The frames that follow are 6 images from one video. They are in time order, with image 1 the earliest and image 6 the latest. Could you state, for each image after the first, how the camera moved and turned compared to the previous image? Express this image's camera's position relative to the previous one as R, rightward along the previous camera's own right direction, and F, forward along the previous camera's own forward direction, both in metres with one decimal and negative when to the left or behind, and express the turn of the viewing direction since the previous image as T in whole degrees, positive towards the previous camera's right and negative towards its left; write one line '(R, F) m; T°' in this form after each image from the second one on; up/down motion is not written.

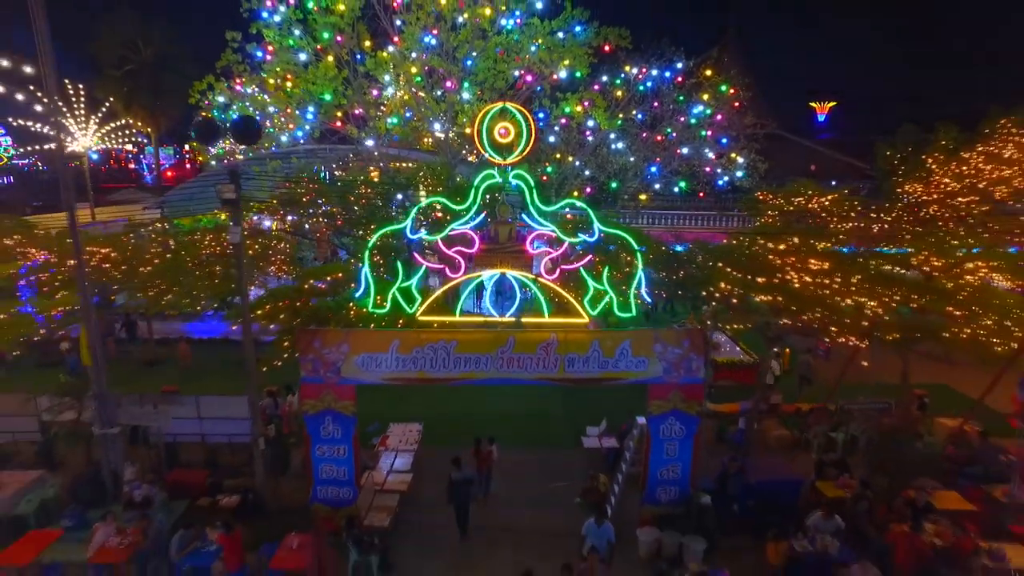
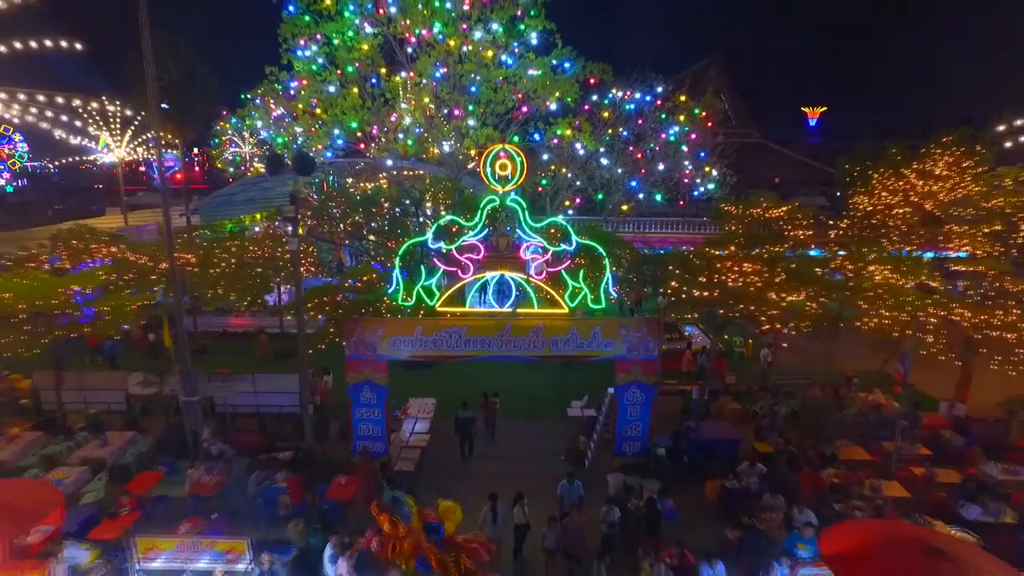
(+0.1, -2.1) m; 0°
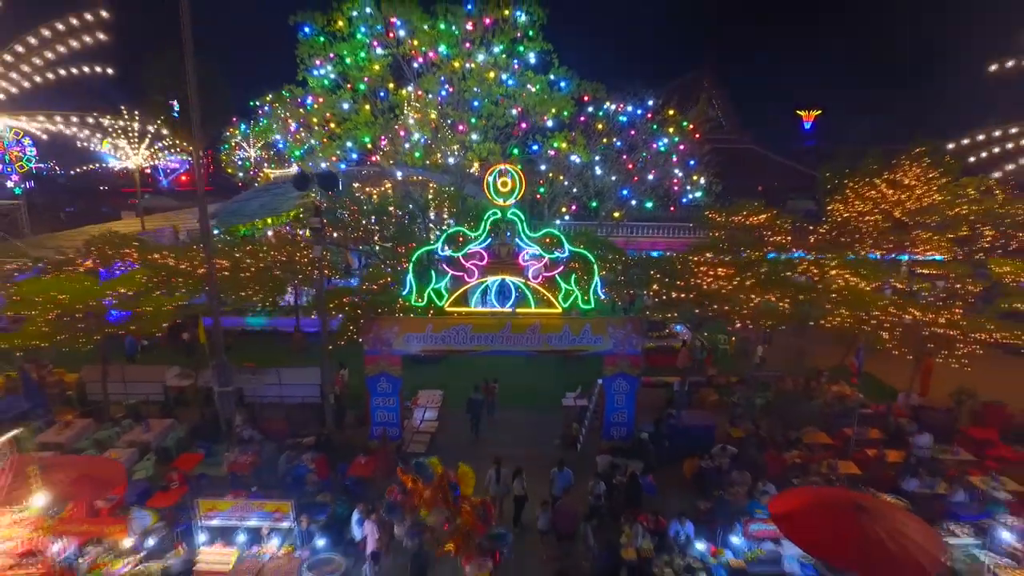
(0.0, -1.2) m; 0°
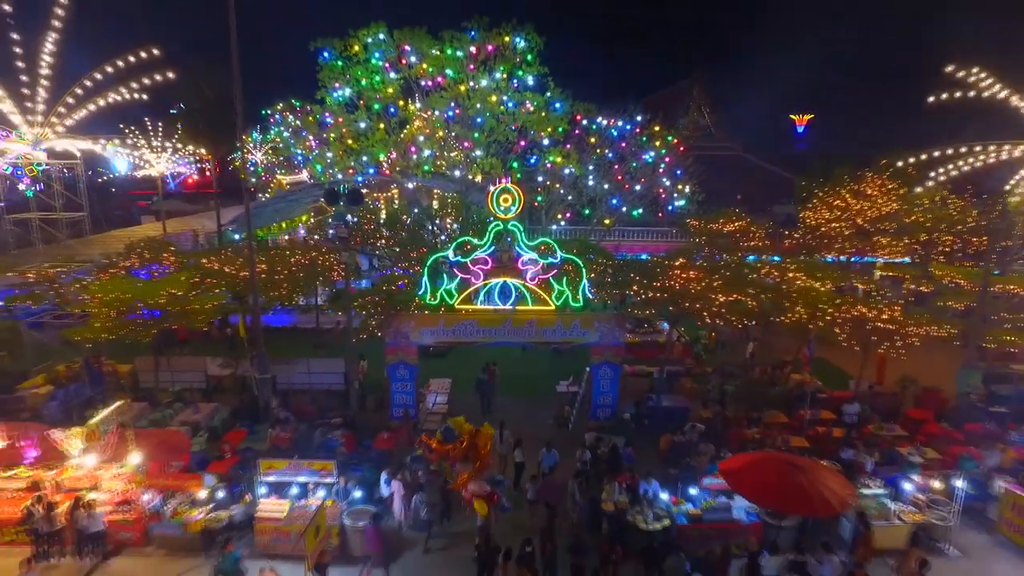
(0.0, -1.7) m; 0°
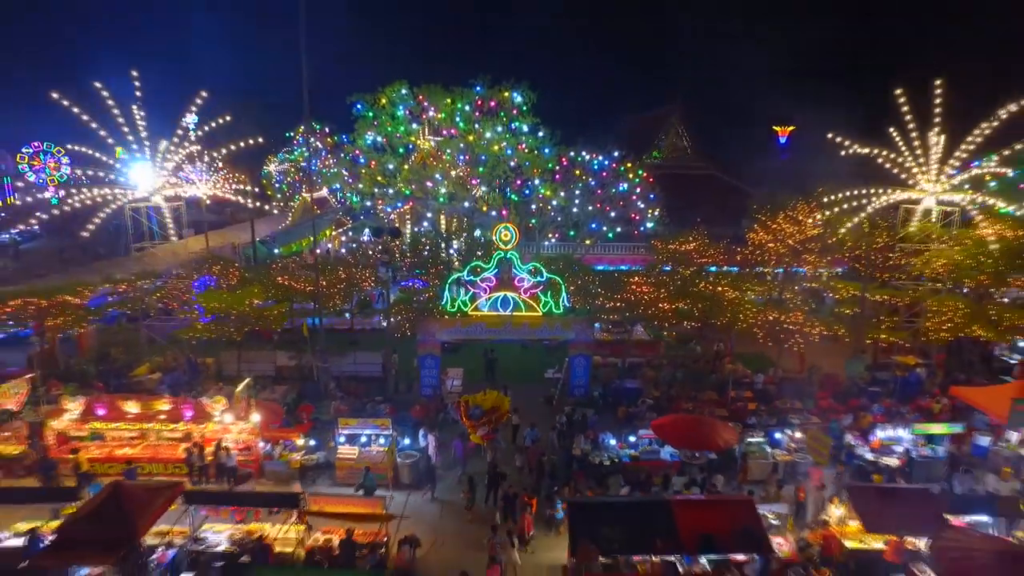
(0.0, -4.2) m; 0°
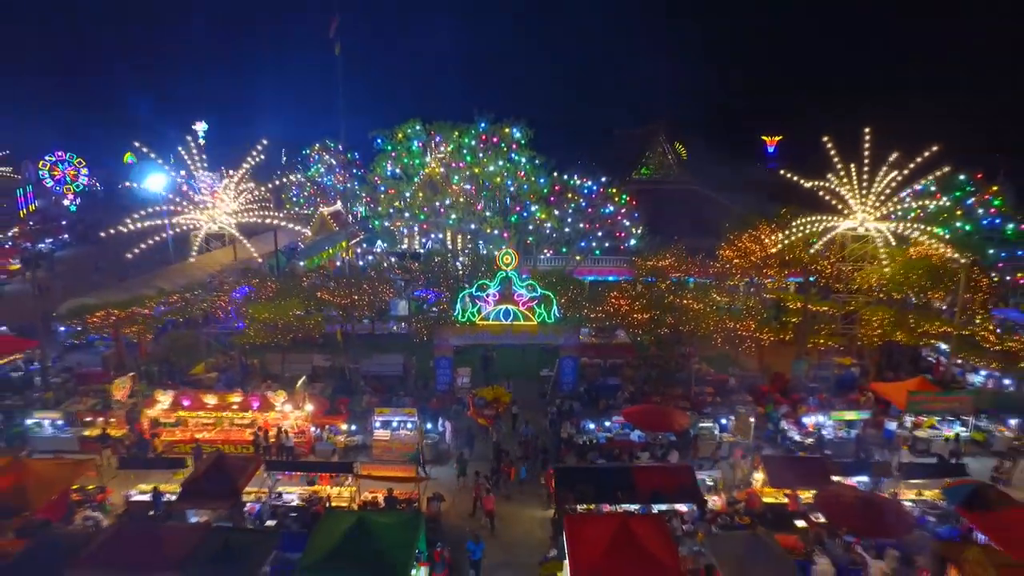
(0.0, -3.3) m; 0°
